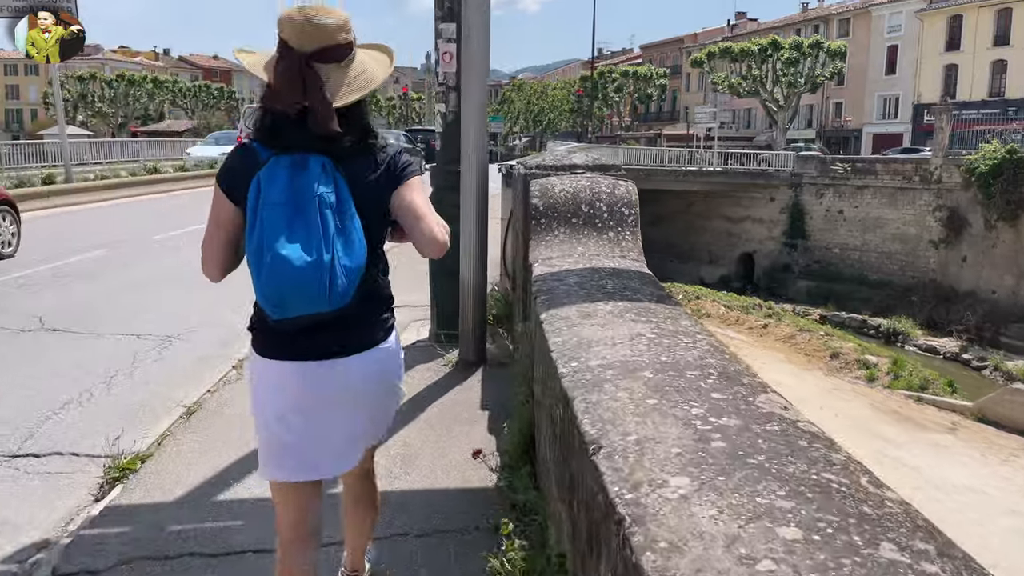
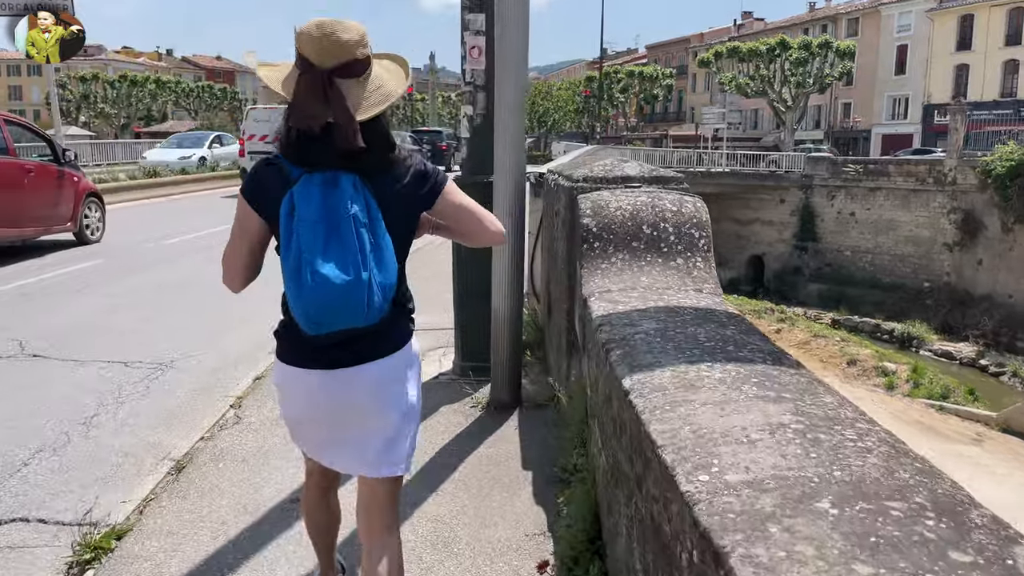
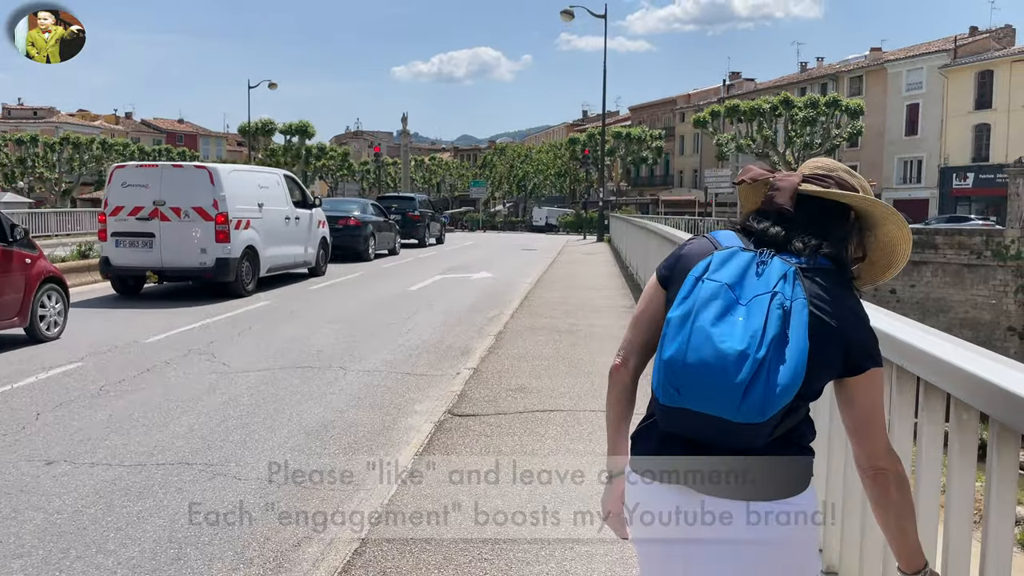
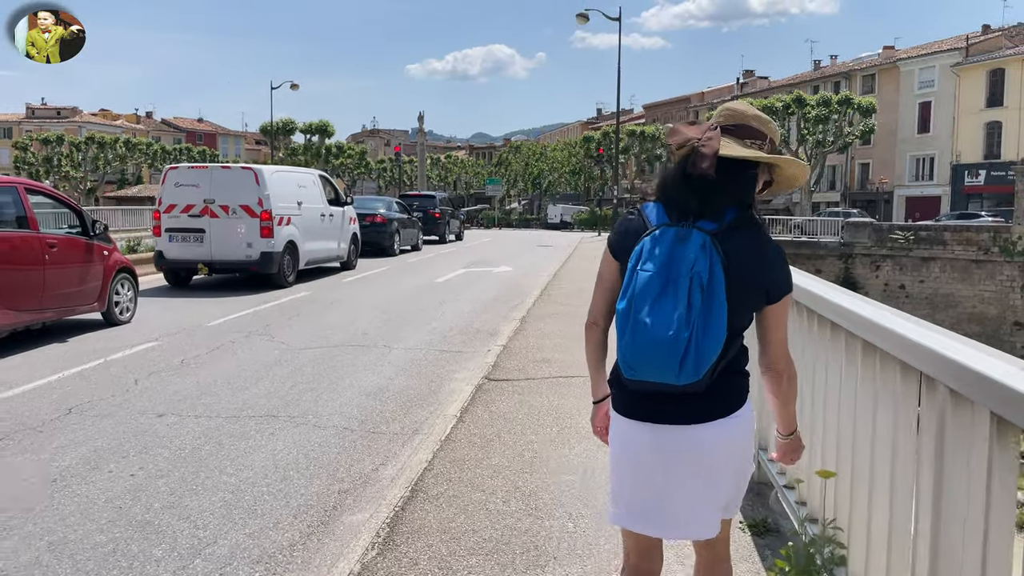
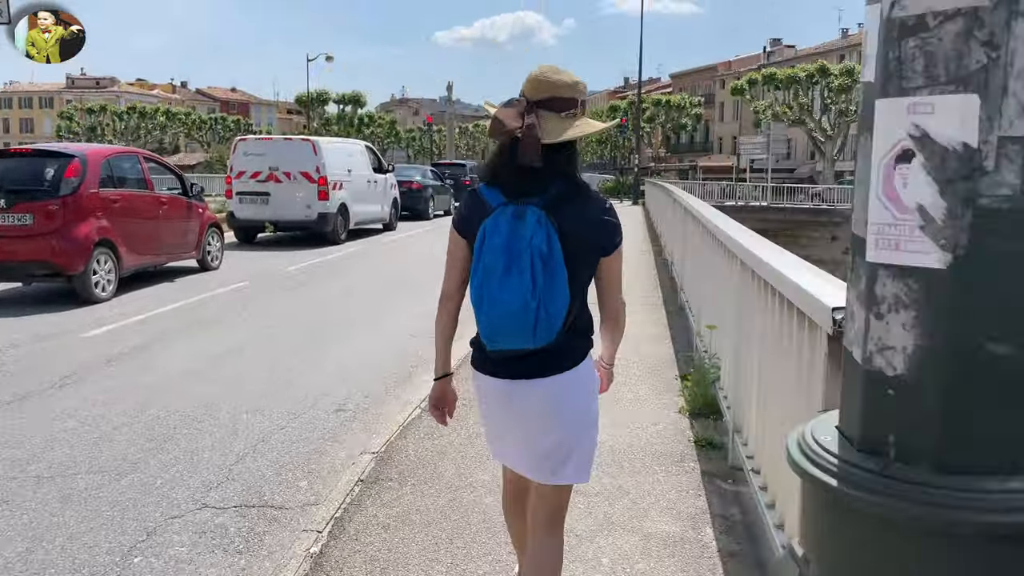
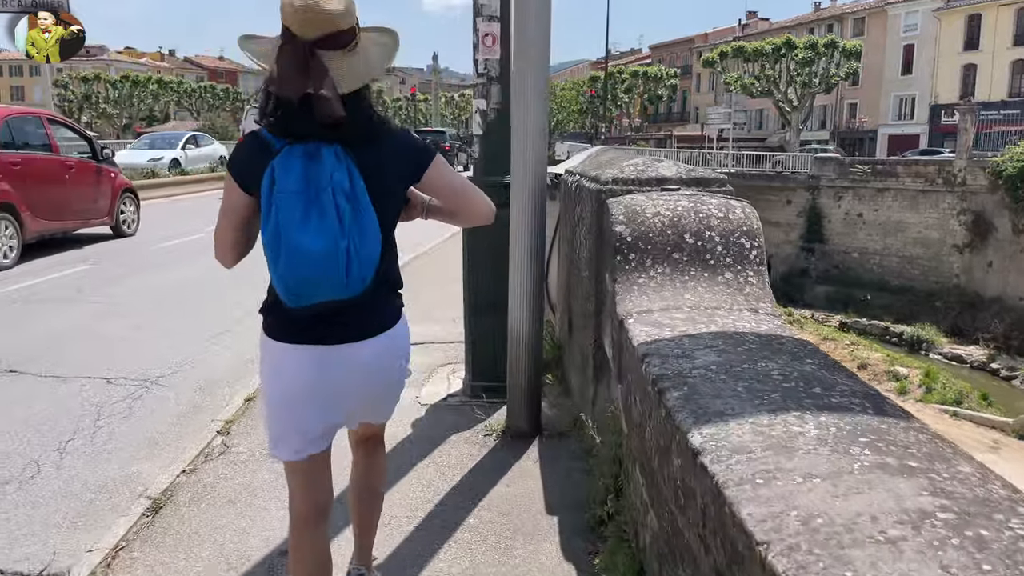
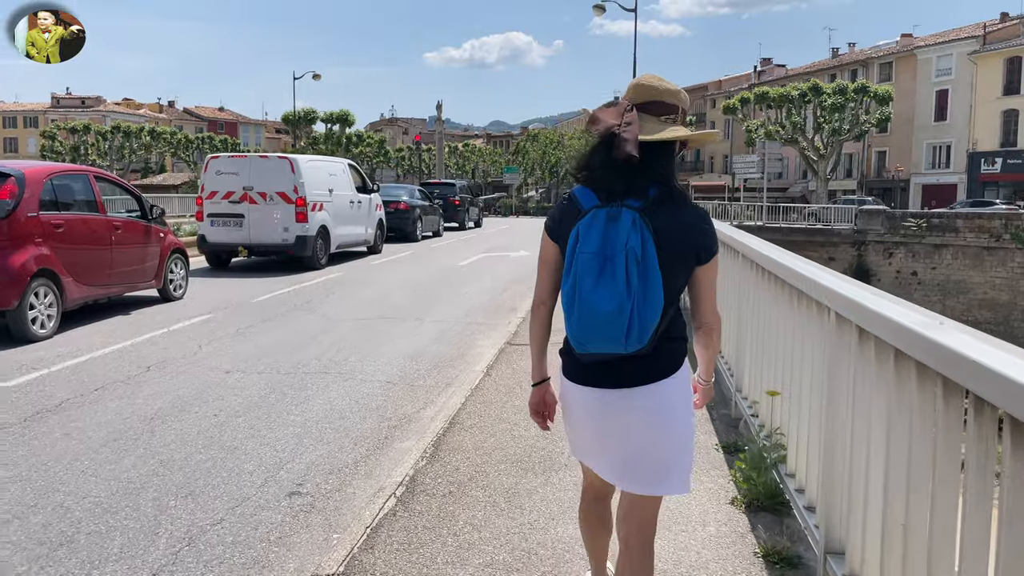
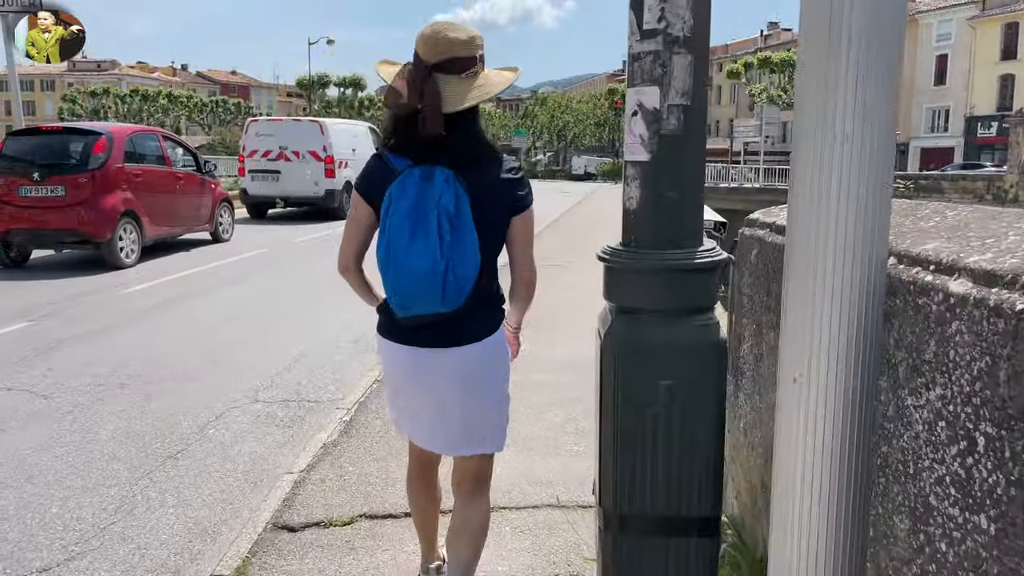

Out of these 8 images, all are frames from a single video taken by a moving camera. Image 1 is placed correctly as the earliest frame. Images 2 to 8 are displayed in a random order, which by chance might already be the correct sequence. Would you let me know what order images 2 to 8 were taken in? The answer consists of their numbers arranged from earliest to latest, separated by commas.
2, 6, 8, 5, 7, 4, 3
